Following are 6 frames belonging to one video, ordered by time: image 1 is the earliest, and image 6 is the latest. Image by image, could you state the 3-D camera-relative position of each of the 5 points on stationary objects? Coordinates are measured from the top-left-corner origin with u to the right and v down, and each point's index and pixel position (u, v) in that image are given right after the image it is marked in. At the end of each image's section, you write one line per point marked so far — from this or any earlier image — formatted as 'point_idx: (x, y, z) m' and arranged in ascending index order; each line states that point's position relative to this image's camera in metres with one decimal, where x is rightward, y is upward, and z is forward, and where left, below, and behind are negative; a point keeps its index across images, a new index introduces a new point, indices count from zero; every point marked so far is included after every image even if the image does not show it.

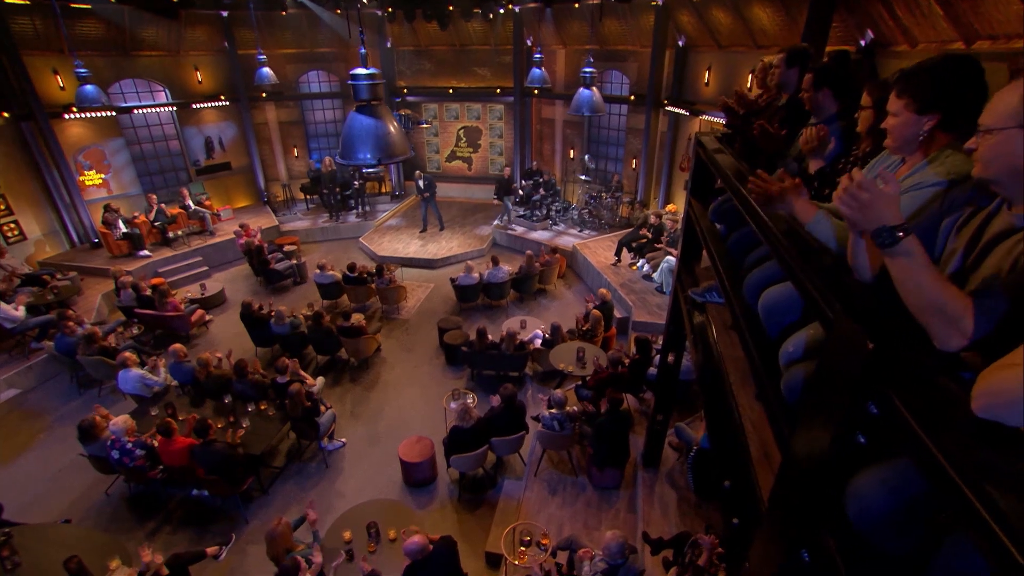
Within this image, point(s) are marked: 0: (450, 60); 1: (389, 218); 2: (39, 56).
0: (-1.8, +6.3, +13.5) m
1: (-3.6, +2.0, +14.4) m
2: (-11.0, +5.4, +11.3) m
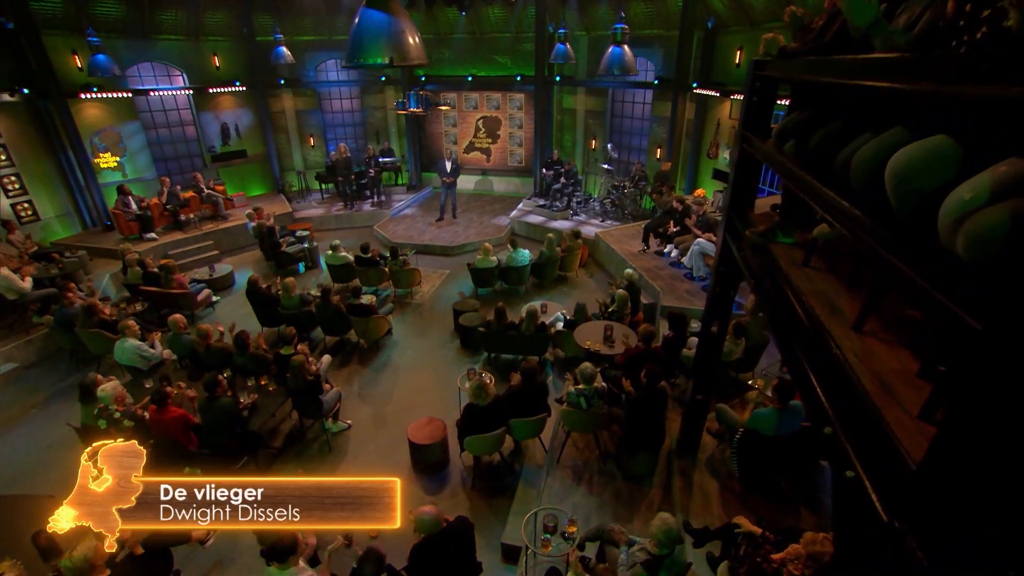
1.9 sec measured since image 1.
0: (-1.2, +6.6, +13.2) m
1: (-3.0, +2.3, +14.0) m
2: (-10.5, +5.8, +11.2) m
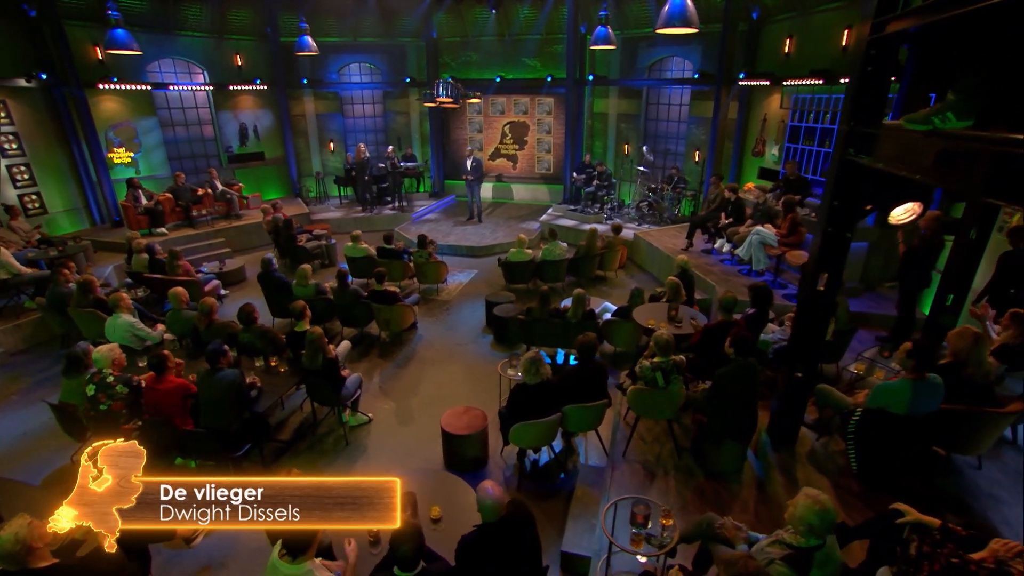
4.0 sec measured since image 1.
0: (-0.4, +6.4, +12.9) m
1: (-2.3, +2.1, +13.3) m
2: (-9.8, +5.9, +11.0) m
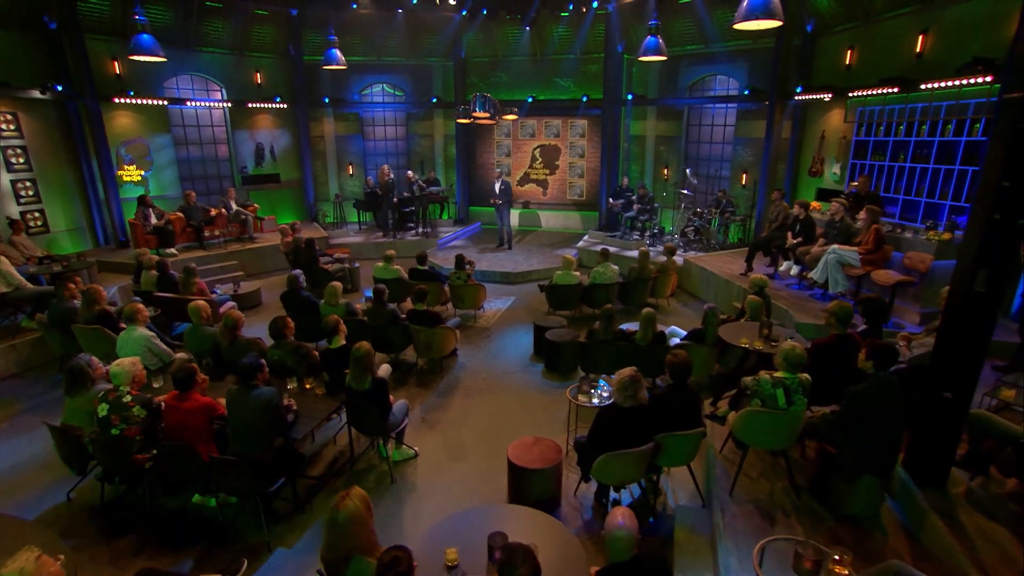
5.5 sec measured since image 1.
0: (+0.3, +5.7, +12.7) m
1: (-1.6, +1.4, +12.8) m
2: (-9.0, +5.5, +10.6) m
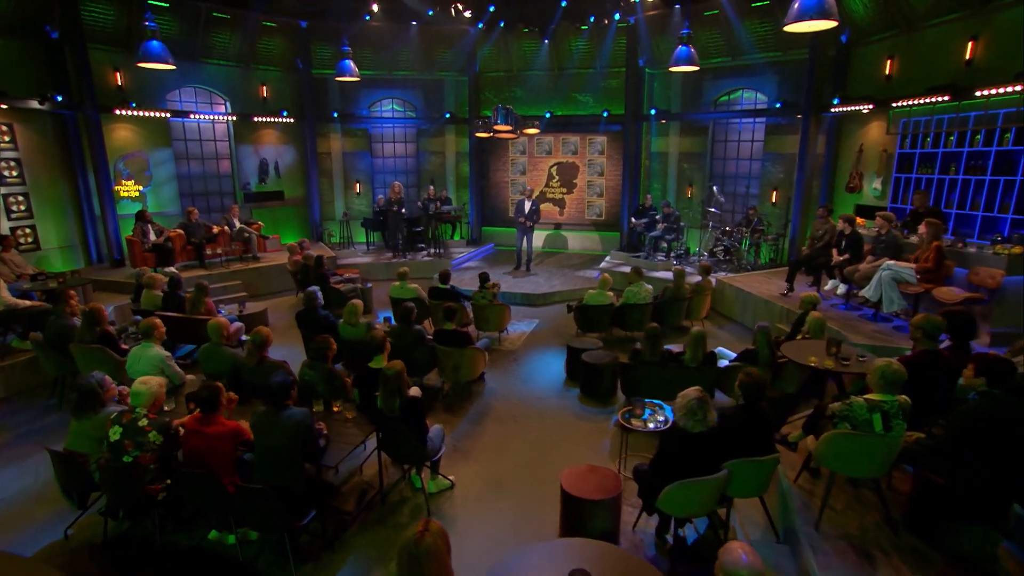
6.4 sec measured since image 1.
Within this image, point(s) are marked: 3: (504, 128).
0: (+0.6, +5.2, +12.5) m
1: (-1.2, +0.9, +12.3) m
2: (-8.6, +5.0, +10.2) m
3: (-0.2, +3.2, +9.7) m
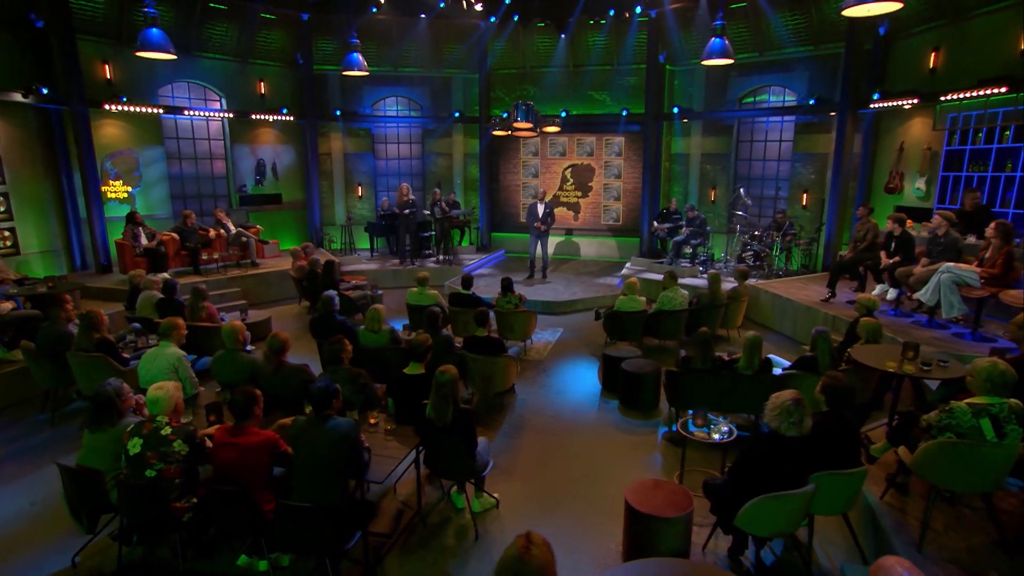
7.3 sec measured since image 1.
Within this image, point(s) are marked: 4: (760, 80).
0: (+0.9, +5.1, +12.1) m
1: (-0.9, +0.7, +11.8) m
2: (-8.3, +4.9, +9.6) m
3: (+0.1, +3.1, +9.3) m
4: (+4.8, +4.1, +9.8) m
